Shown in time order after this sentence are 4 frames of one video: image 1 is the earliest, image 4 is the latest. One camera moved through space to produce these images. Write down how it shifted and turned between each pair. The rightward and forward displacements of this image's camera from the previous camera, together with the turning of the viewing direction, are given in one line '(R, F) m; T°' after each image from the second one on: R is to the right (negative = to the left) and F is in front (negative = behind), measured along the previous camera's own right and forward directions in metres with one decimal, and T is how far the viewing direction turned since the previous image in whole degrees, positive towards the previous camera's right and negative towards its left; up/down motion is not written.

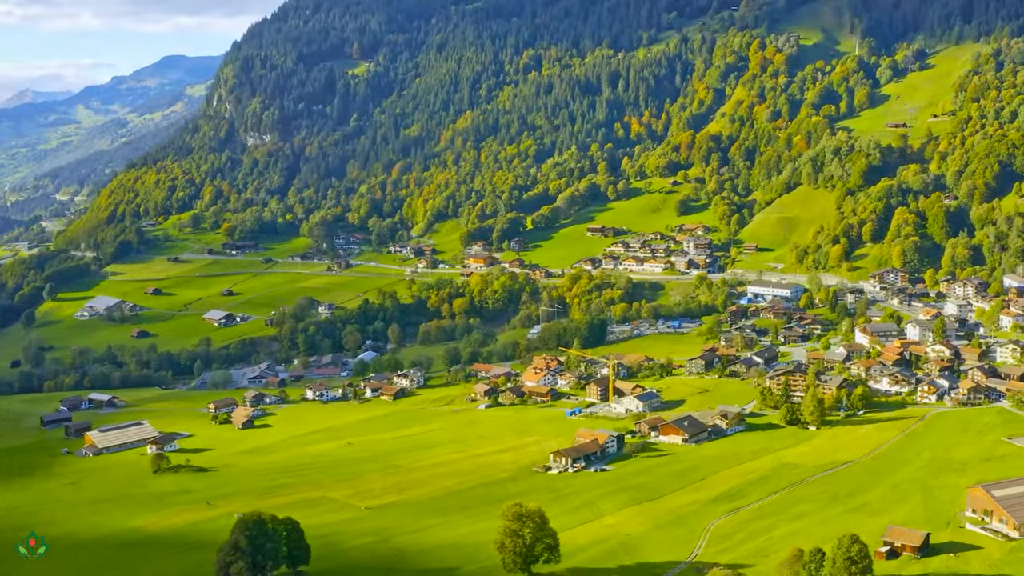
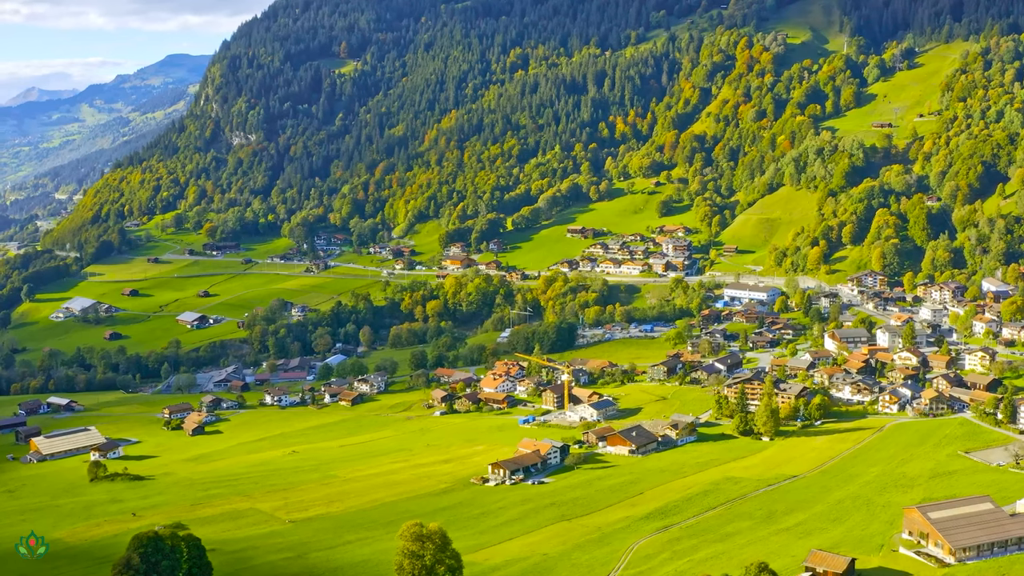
(+4.3, +2.4) m; 0°
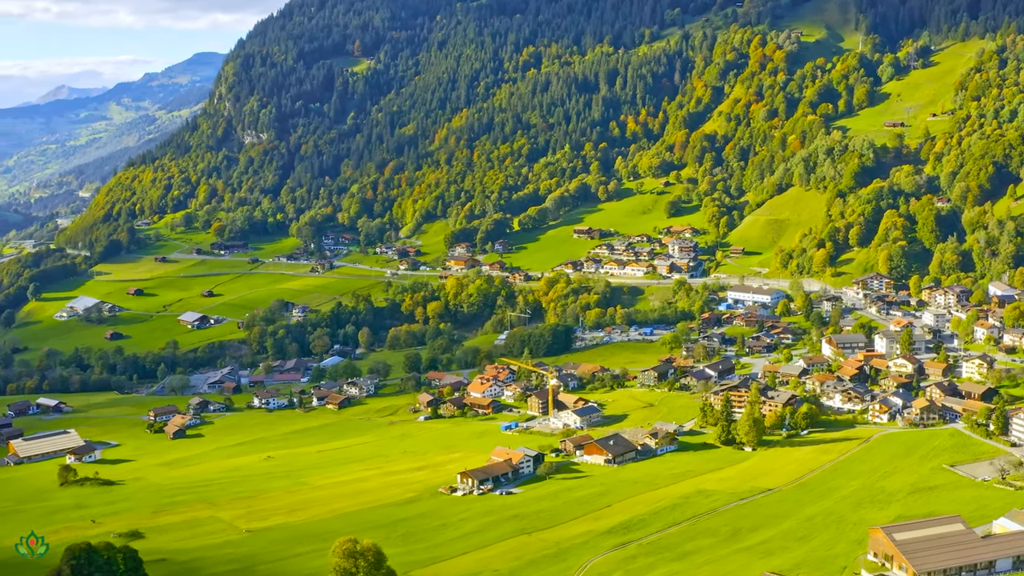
(+3.4, +1.6) m; -2°
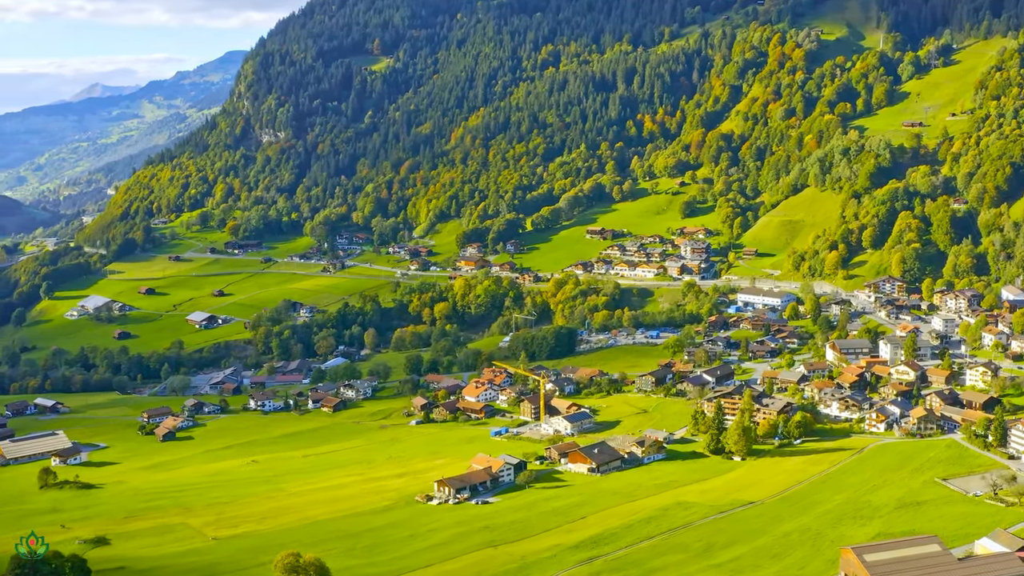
(+3.1, +1.4) m; -2°
